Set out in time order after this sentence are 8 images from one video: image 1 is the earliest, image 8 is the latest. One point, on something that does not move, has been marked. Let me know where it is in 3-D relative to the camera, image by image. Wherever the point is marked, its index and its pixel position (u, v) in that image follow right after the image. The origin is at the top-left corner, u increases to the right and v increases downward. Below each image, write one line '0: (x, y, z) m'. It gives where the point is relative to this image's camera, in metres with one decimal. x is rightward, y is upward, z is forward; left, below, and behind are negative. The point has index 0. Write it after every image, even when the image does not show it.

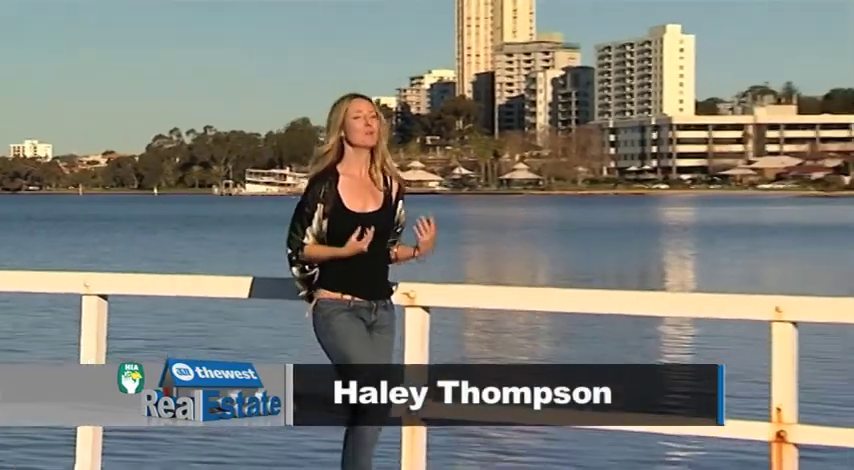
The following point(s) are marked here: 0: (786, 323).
0: (+2.4, -0.5, +6.1) m
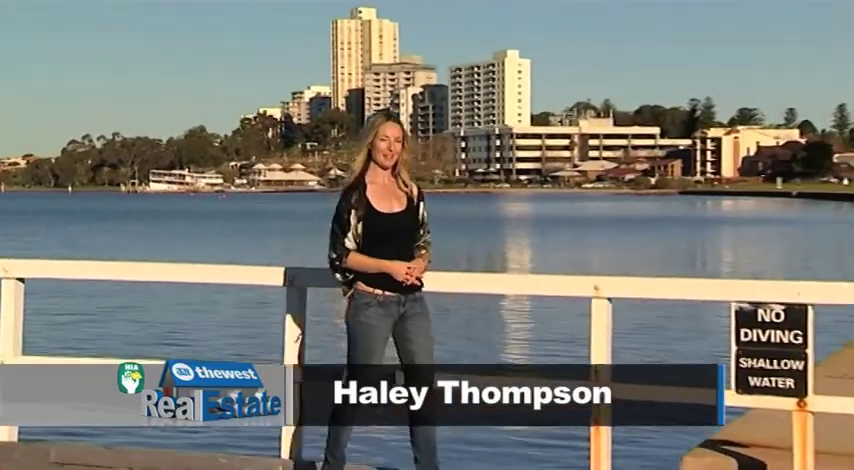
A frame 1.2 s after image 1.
0: (+1.3, -0.5, +7.1) m
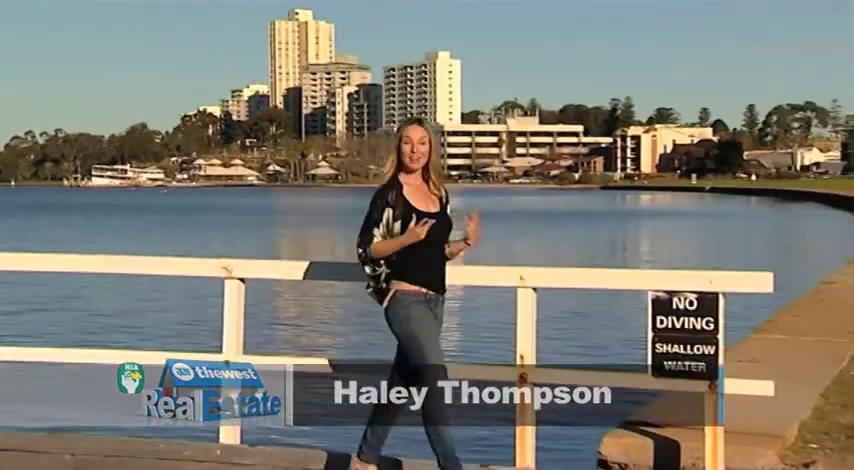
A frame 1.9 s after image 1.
0: (+0.8, -0.4, +7.5) m
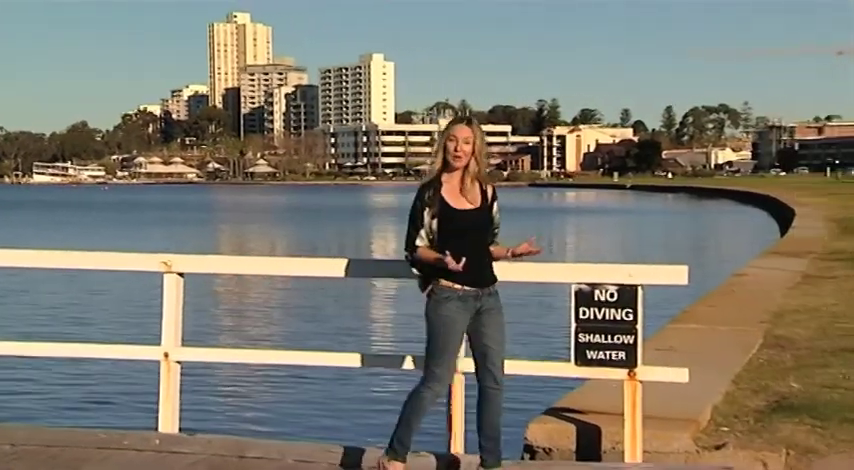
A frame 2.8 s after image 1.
0: (+0.2, -0.4, +7.8) m
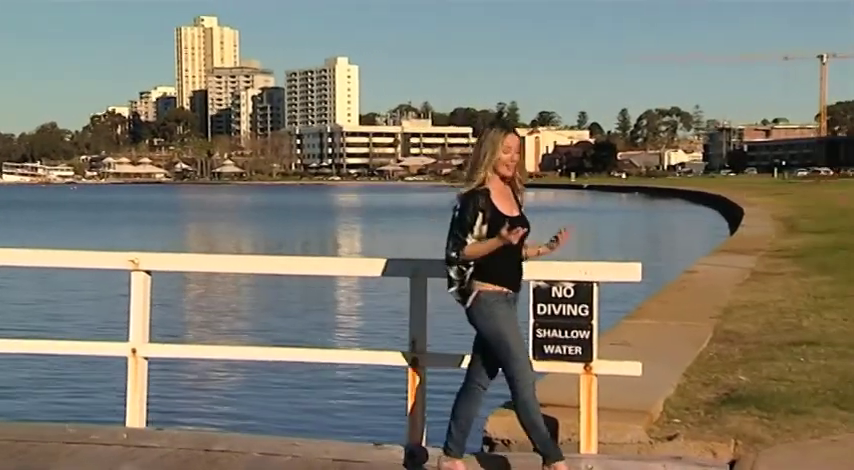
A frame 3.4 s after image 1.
0: (-0.1, -0.4, +8.1) m
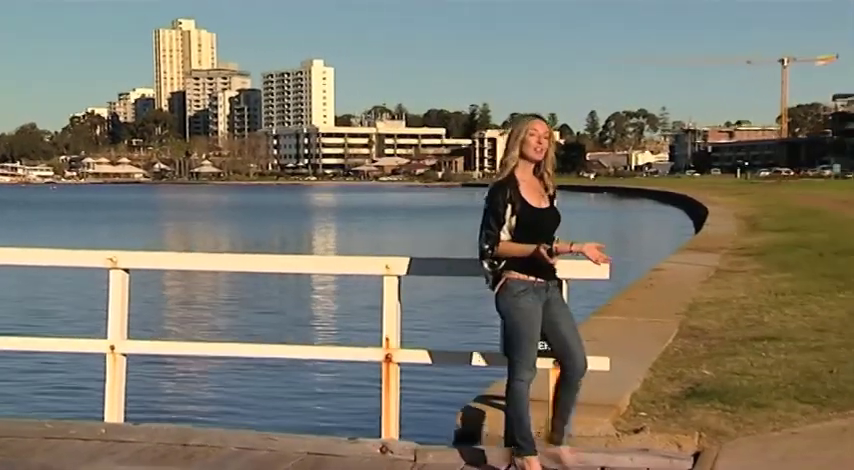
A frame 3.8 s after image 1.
0: (-0.3, -0.4, +8.2) m
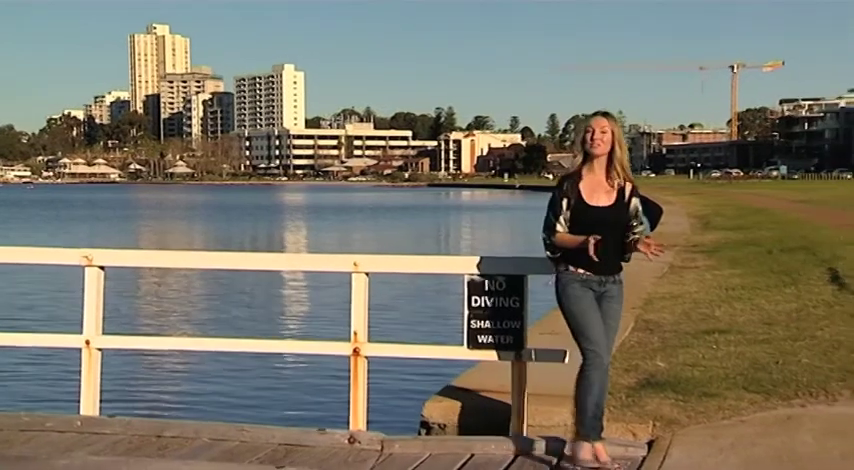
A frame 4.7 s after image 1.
0: (-0.6, -0.3, +8.6) m
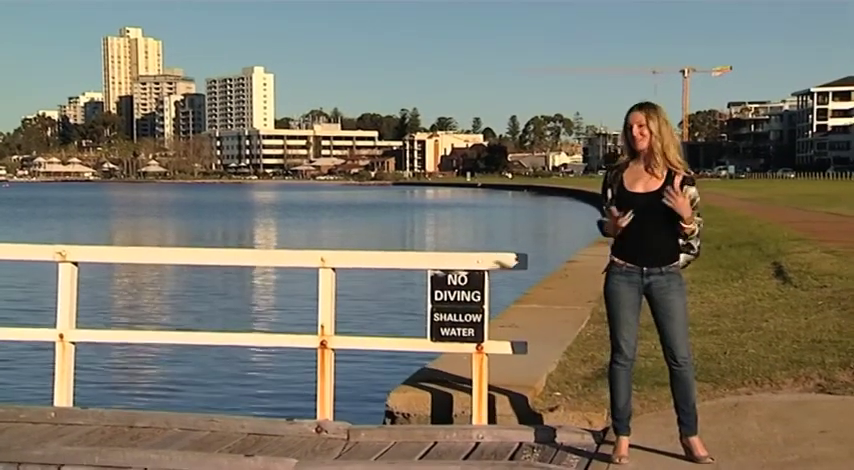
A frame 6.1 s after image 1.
0: (-1.0, -0.3, +8.9) m
